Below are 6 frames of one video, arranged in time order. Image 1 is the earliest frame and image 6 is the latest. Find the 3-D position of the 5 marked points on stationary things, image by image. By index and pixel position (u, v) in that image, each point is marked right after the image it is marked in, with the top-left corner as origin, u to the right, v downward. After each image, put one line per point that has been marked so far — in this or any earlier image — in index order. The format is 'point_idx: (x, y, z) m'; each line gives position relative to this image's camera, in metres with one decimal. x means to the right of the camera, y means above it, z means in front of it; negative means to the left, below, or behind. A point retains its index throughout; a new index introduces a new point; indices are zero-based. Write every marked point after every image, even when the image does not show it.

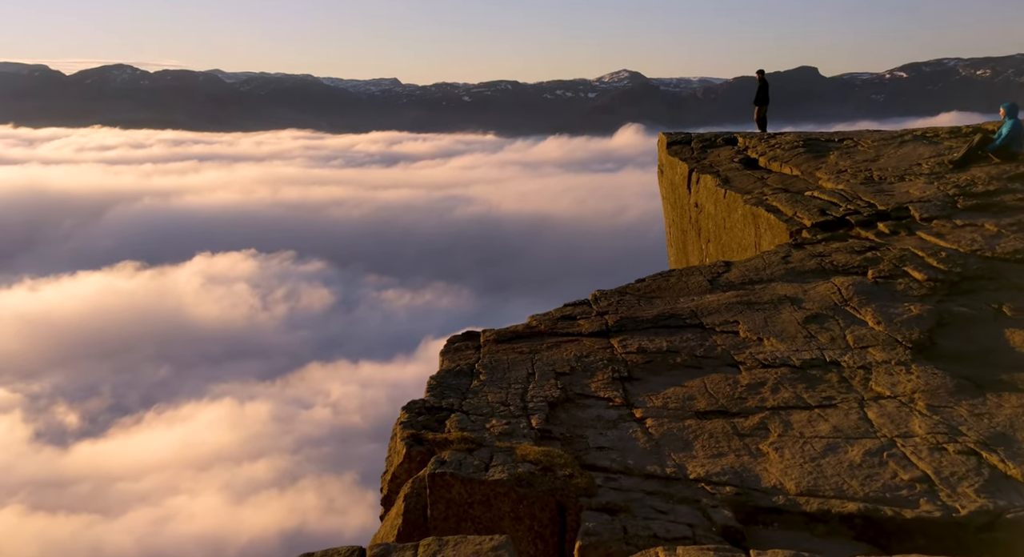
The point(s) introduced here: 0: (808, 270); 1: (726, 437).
0: (+4.2, +0.1, +12.8) m
1: (+1.5, -1.1, +6.3) m
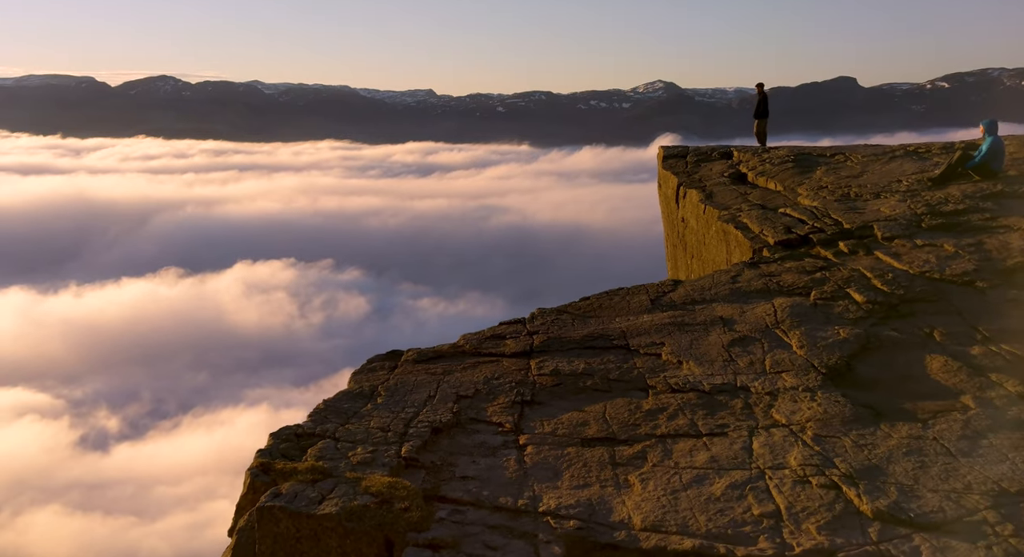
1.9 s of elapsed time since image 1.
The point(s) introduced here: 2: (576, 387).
0: (+3.4, -0.2, +12.7) m
1: (+0.6, -1.3, +6.2) m
2: (+0.6, -1.0, +8.5) m
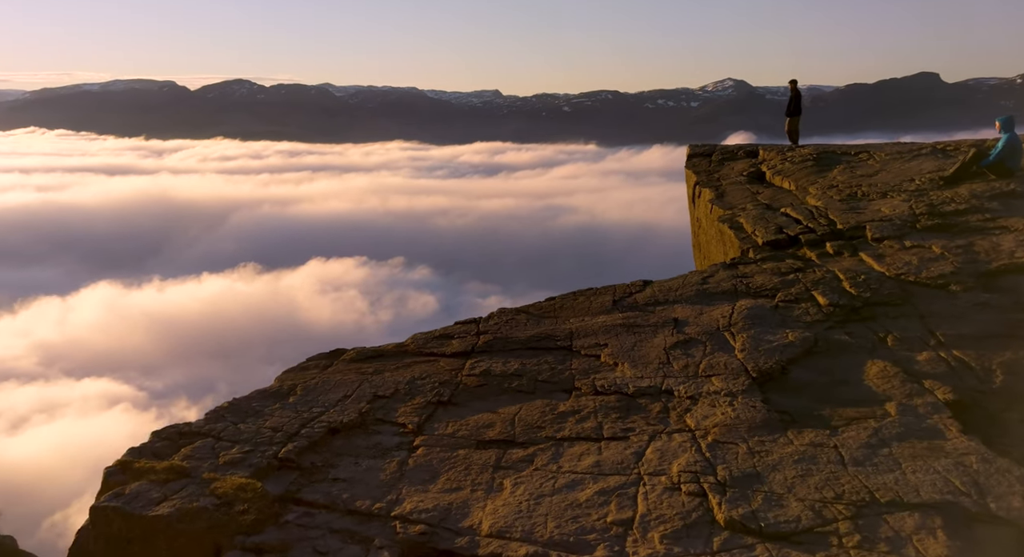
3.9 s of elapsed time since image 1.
0: (+2.9, -0.2, +12.5) m
1: (-0.2, -1.3, +6.1) m
2: (-0.1, -1.0, +8.4) m
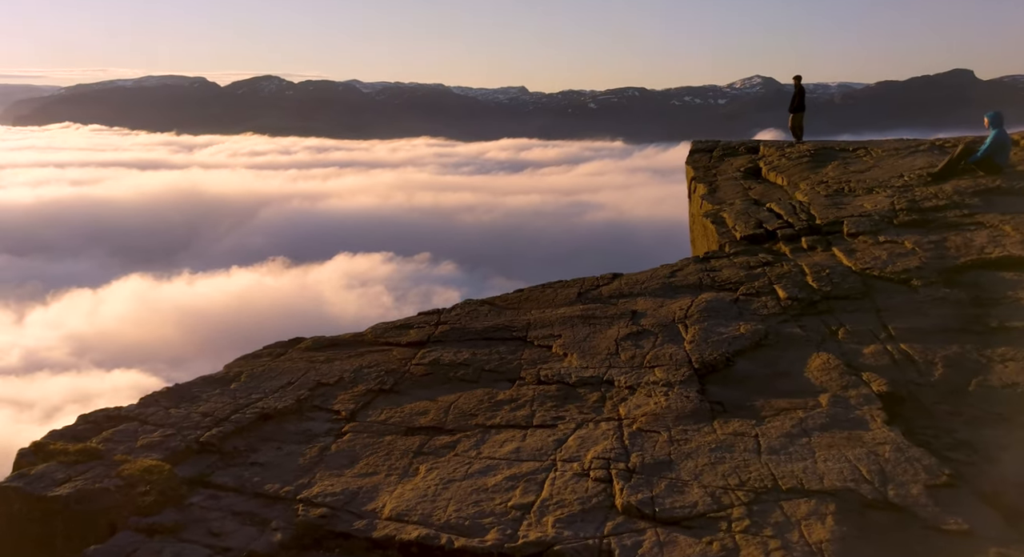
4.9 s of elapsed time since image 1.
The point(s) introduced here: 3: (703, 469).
0: (+2.4, -0.1, +12.5) m
1: (-0.8, -1.2, +6.2) m
2: (-0.6, -0.9, +8.5) m
3: (+1.2, -1.2, +5.7) m
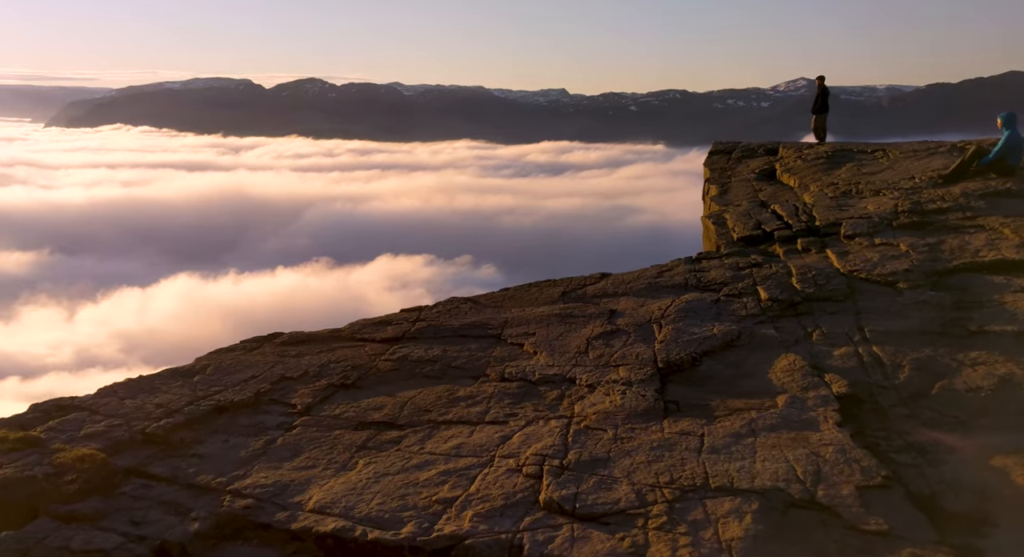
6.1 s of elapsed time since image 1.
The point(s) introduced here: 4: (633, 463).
0: (+2.2, -0.1, +12.5) m
1: (-1.2, -1.2, +6.2) m
2: (-1.0, -0.9, +8.5) m
3: (+0.8, -1.2, +5.7) m
4: (+0.8, -1.2, +5.8) m
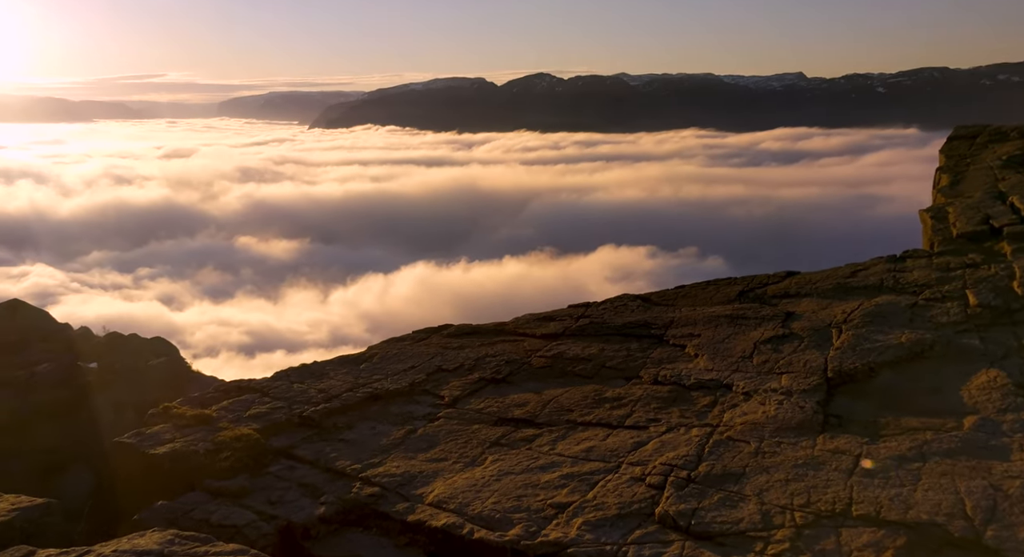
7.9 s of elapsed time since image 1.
0: (+4.5, -0.1, +11.7) m
1: (-0.2, -1.2, +6.3) m
2: (+0.5, -0.9, +8.5) m
3: (+1.5, -1.2, +5.3) m
4: (+1.5, -1.2, +5.4) m
